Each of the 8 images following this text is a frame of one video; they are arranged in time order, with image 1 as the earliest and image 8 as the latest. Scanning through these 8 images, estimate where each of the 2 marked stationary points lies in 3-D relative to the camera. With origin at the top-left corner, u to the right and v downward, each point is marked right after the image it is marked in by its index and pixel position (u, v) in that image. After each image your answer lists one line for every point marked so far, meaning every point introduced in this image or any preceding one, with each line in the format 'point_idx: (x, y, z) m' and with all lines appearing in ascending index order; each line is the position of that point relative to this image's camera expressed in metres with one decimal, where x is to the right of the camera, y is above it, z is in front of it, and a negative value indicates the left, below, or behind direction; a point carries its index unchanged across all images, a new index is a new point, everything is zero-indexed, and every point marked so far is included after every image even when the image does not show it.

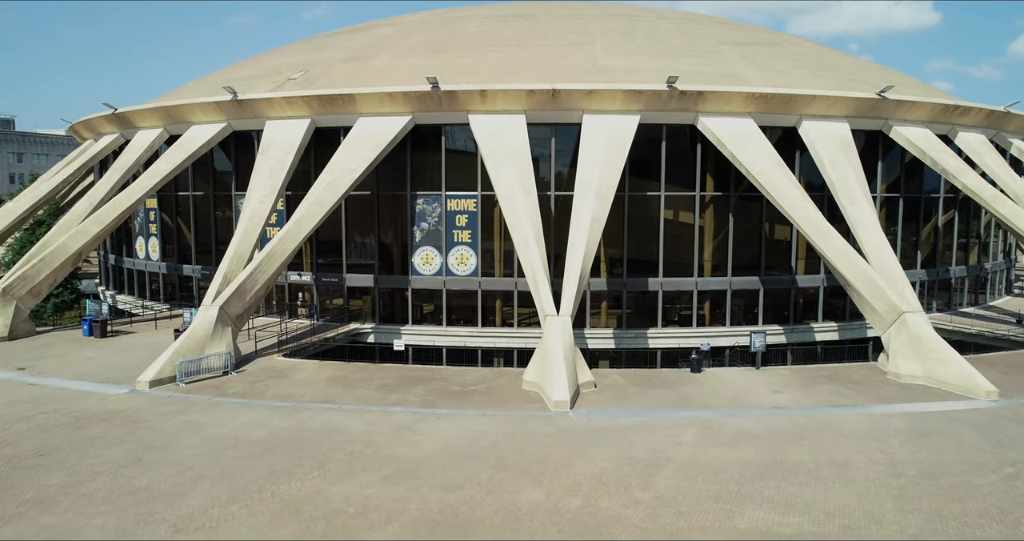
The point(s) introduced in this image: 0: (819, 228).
0: (+9.2, +1.2, +18.8) m
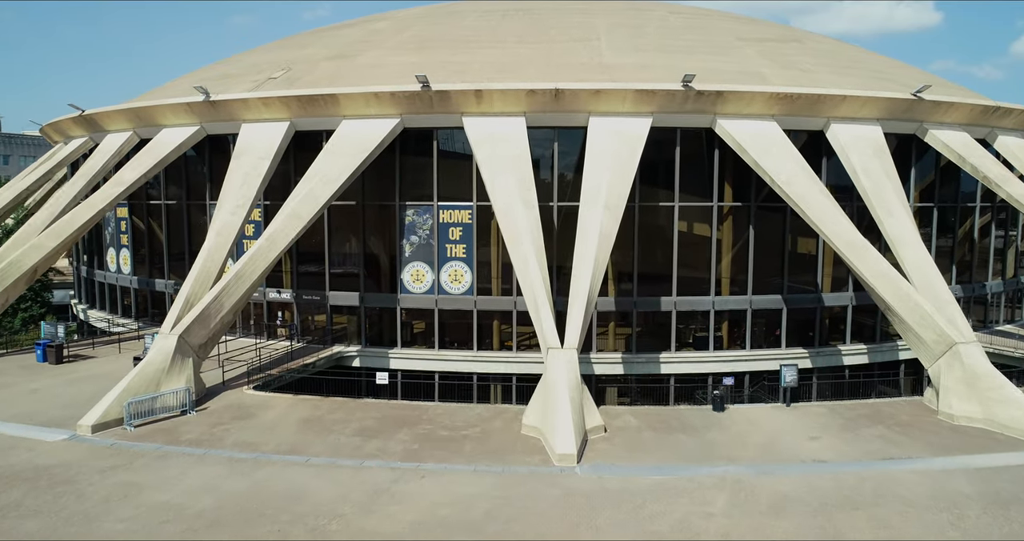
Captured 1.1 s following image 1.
0: (+9.2, +0.7, +16.8) m
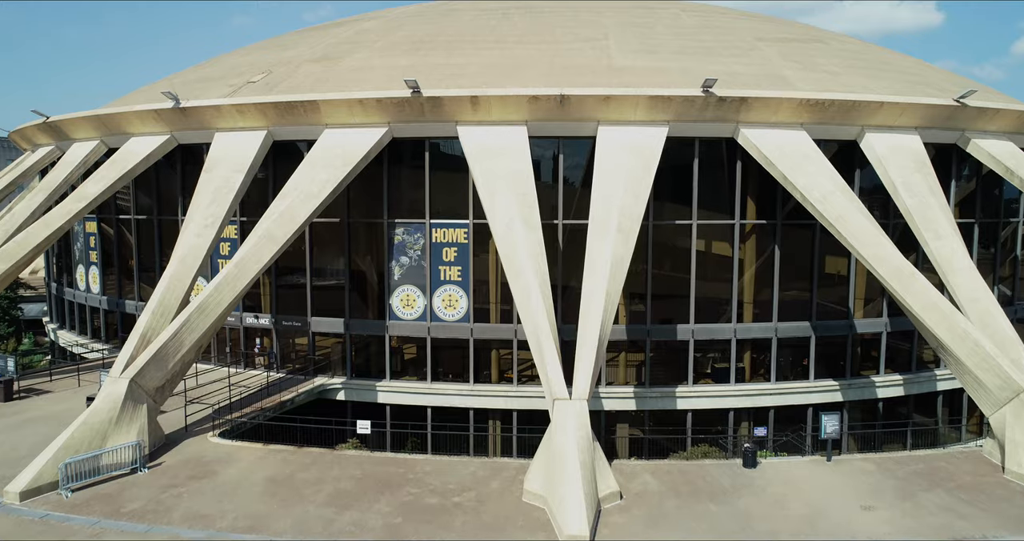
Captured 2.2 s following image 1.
0: (+9.2, -0.1, +14.8) m
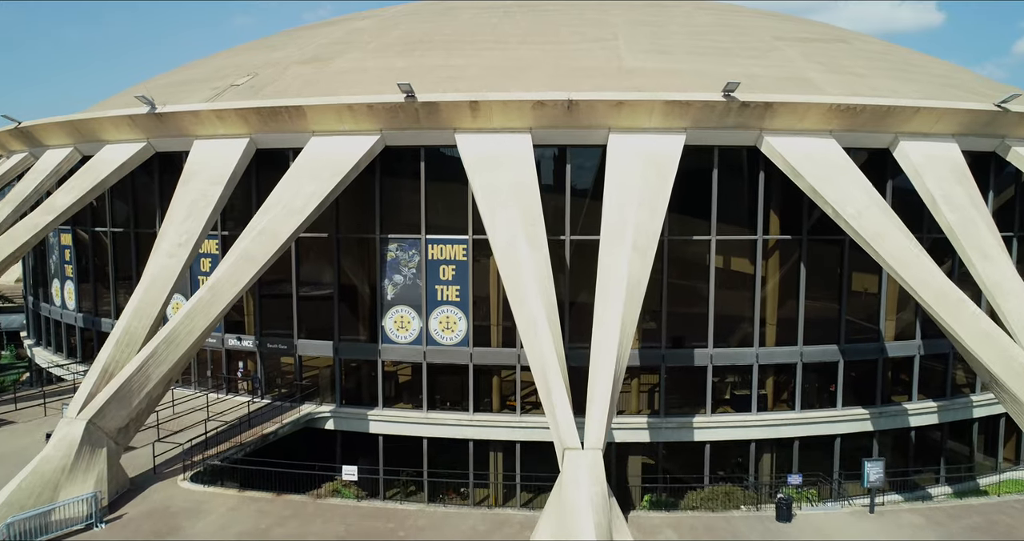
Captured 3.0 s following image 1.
0: (+9.3, -0.6, +13.4) m
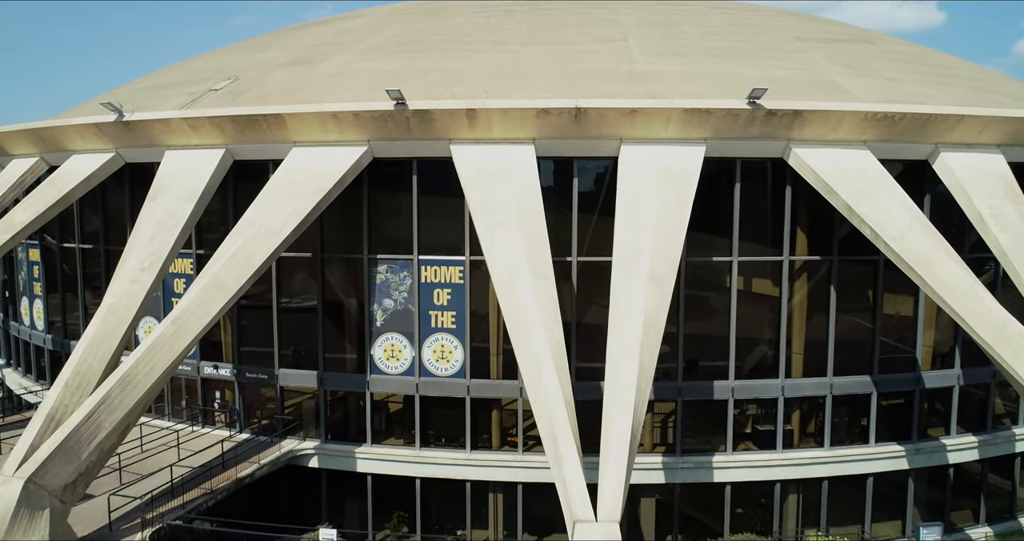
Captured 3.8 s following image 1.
0: (+9.3, -1.2, +11.8) m
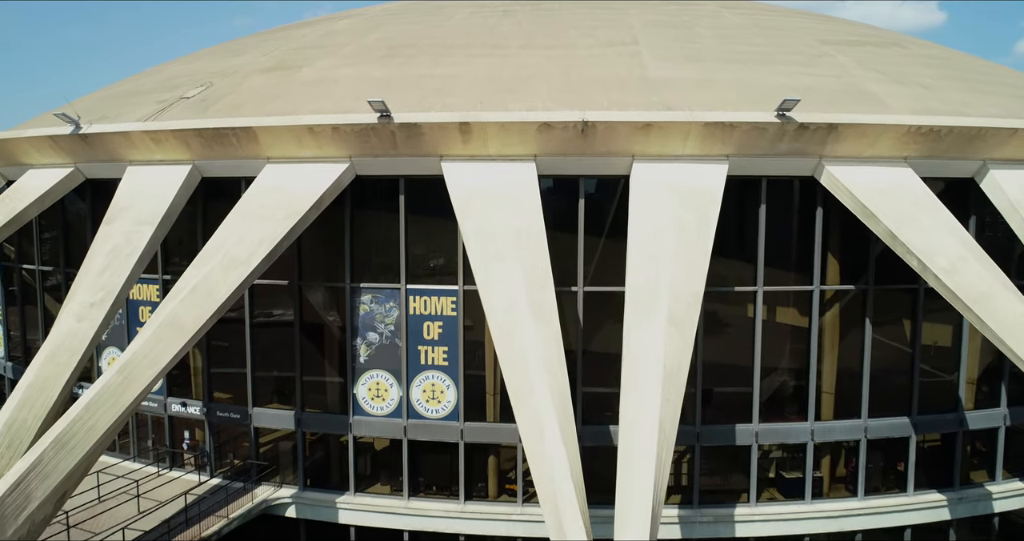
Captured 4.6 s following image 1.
0: (+9.3, -1.9, +10.2) m
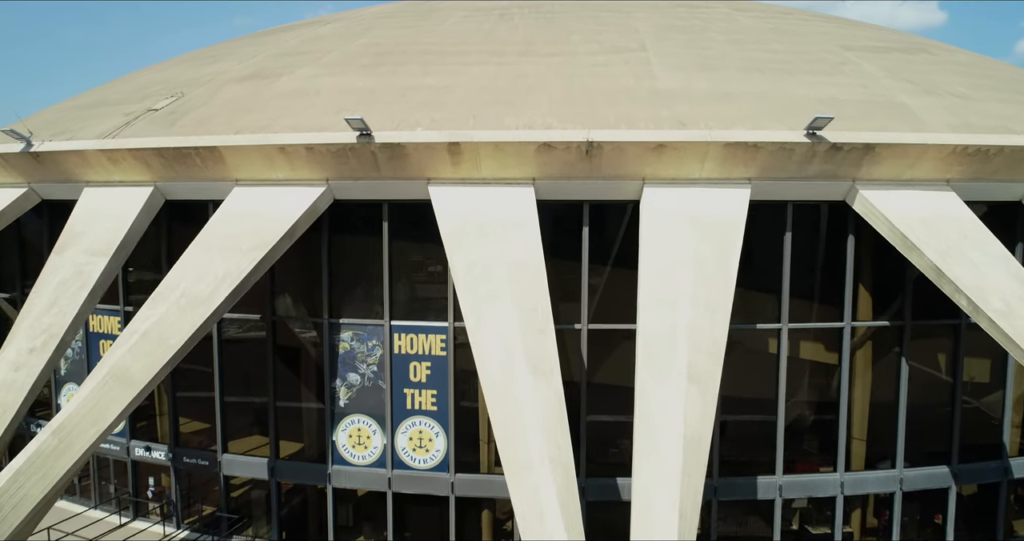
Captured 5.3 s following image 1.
0: (+9.2, -2.5, +8.8) m
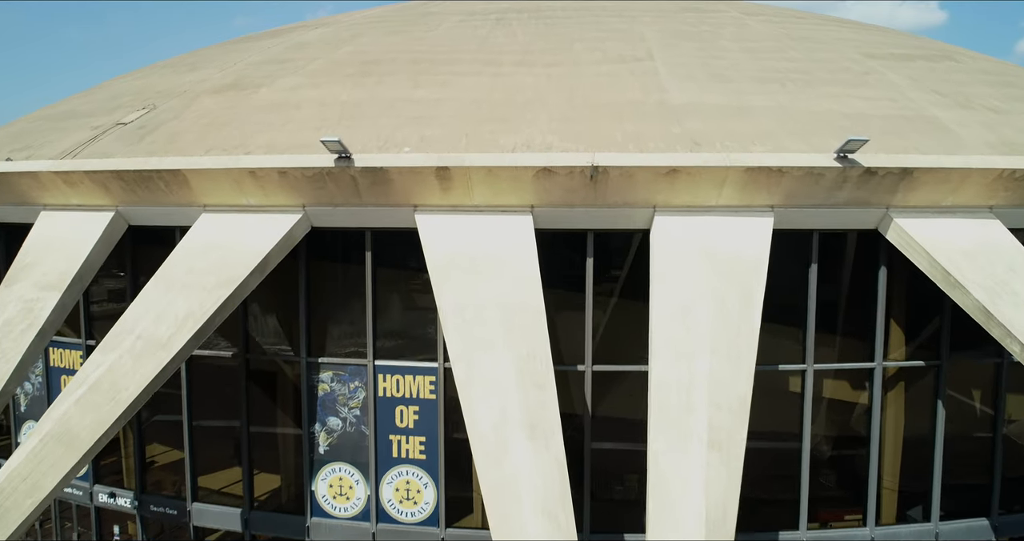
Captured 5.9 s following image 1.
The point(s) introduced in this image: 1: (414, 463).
0: (+9.1, -3.1, +7.7) m
1: (-1.8, -3.5, +11.4) m
